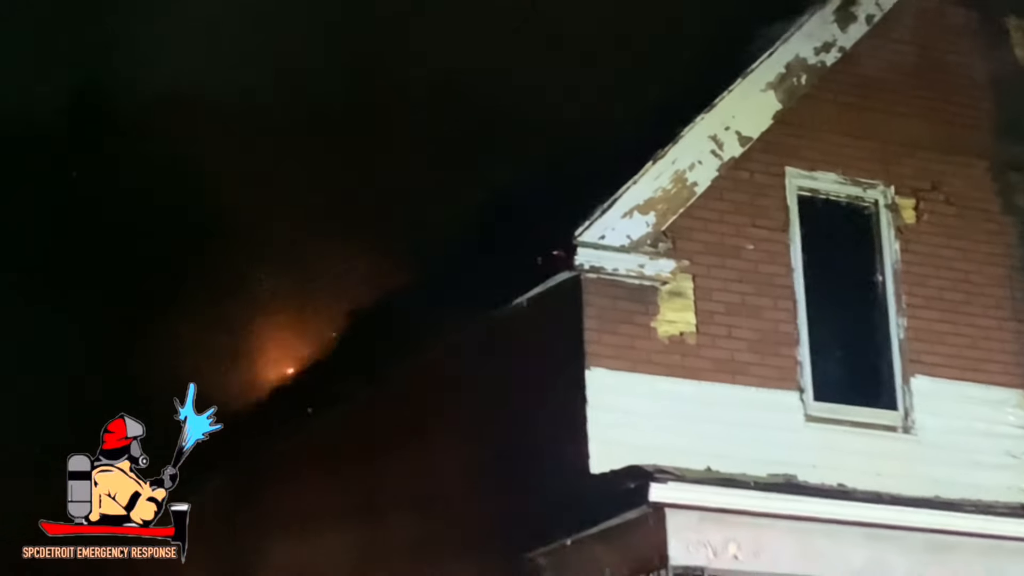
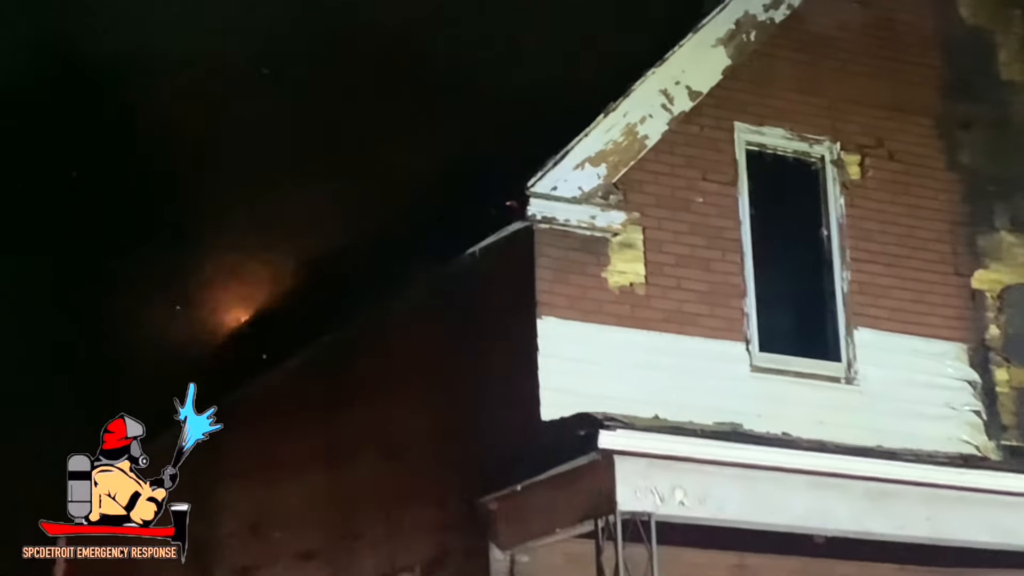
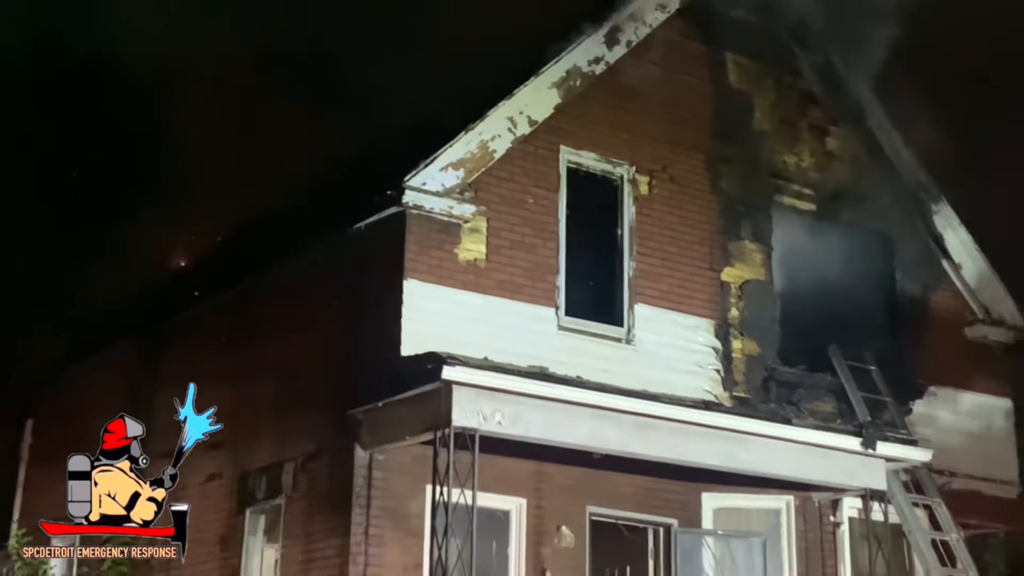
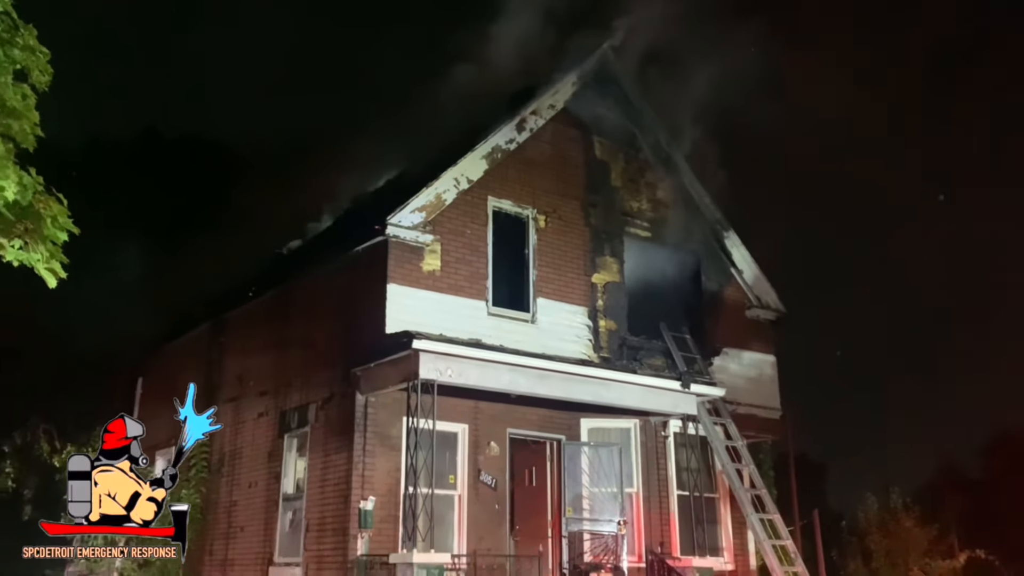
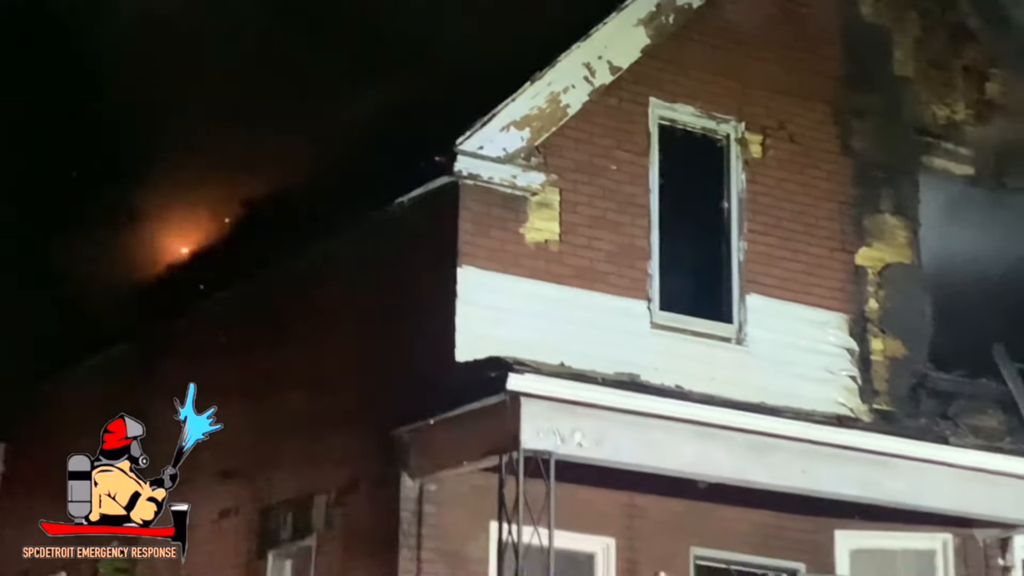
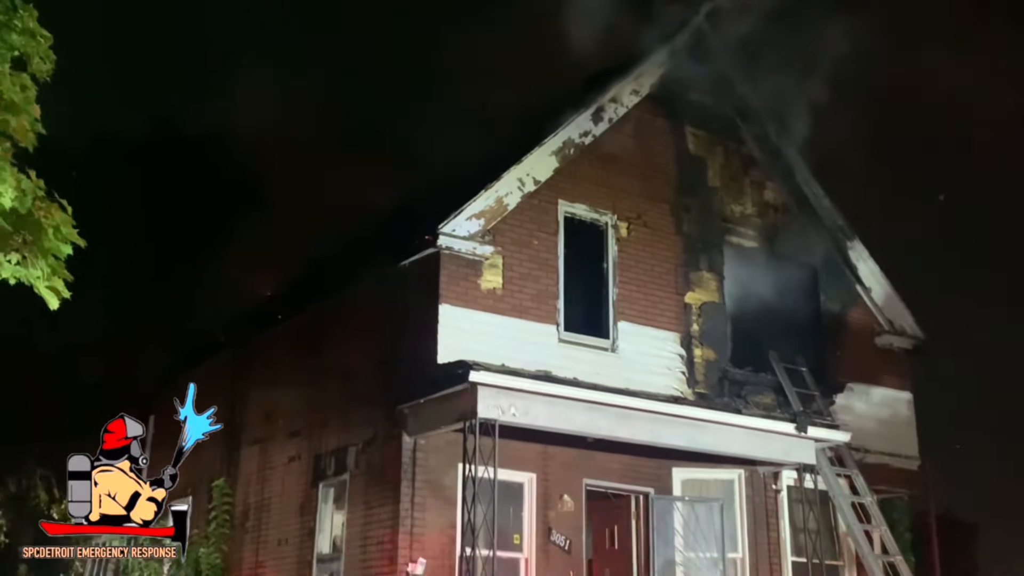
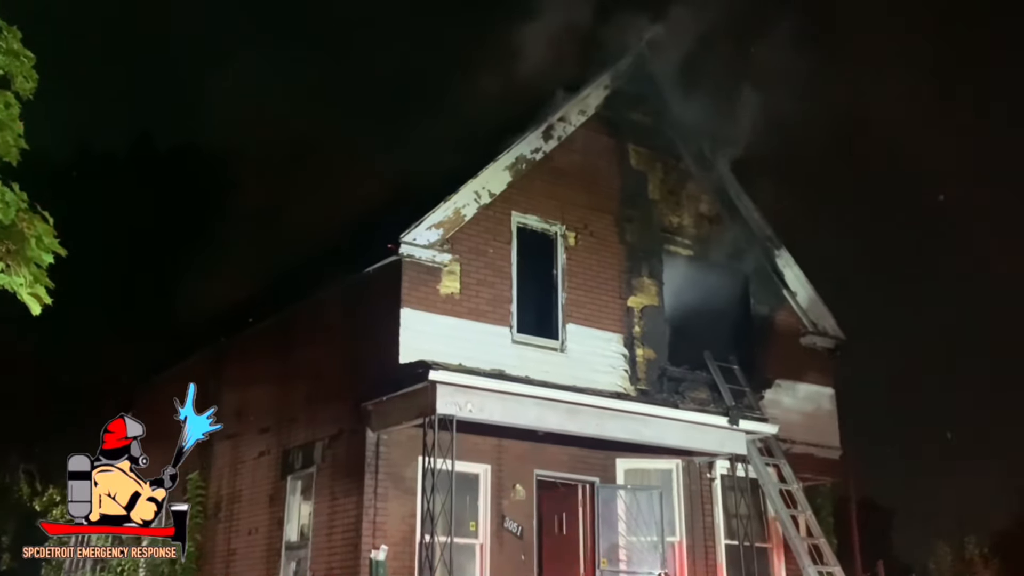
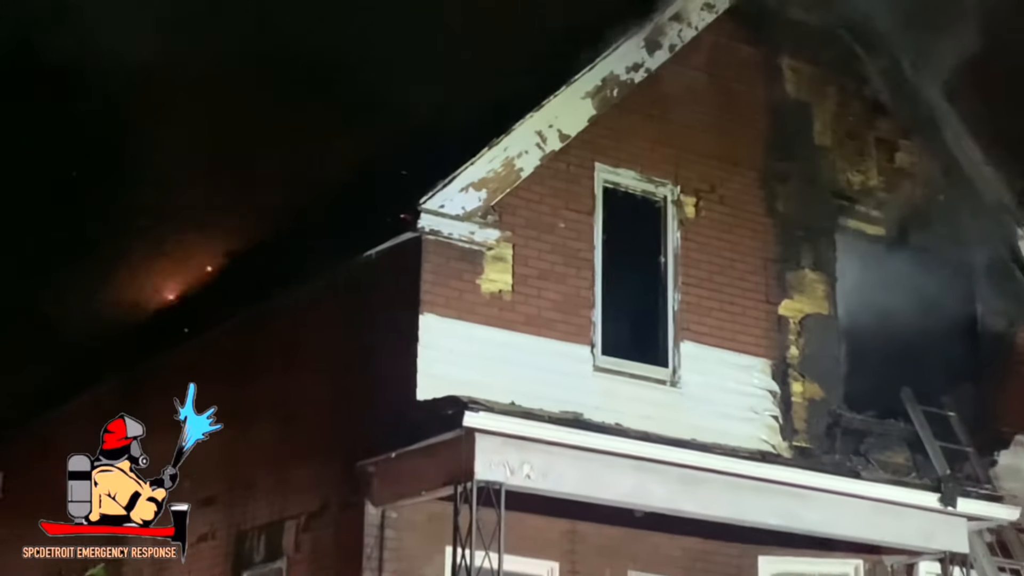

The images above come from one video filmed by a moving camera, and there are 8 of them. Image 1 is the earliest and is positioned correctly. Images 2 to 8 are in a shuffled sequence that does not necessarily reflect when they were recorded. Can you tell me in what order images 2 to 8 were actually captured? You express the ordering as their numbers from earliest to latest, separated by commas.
2, 5, 8, 3, 6, 7, 4
